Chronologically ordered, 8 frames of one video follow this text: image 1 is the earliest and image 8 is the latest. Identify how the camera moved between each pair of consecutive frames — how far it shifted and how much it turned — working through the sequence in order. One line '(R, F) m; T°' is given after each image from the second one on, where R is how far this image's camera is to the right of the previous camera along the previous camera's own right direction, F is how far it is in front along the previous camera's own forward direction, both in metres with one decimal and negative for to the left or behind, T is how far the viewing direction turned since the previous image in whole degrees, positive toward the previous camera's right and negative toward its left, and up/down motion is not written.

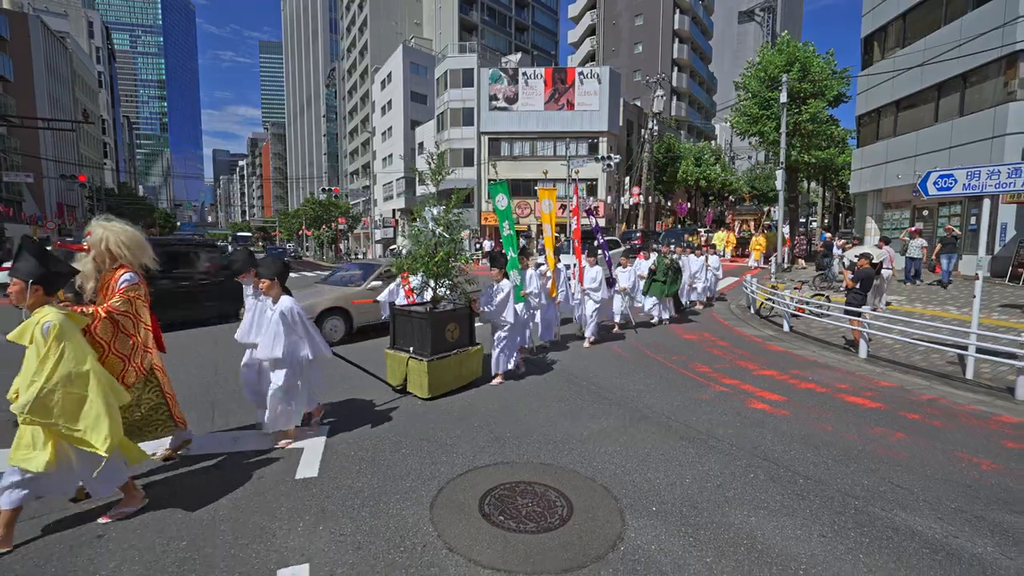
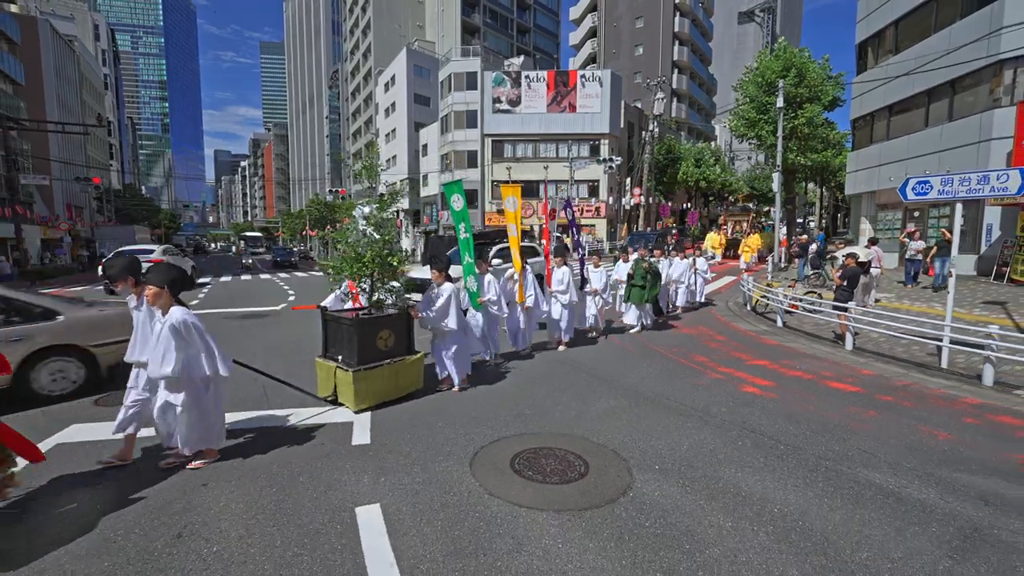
(-0.2, -0.6) m; 0°
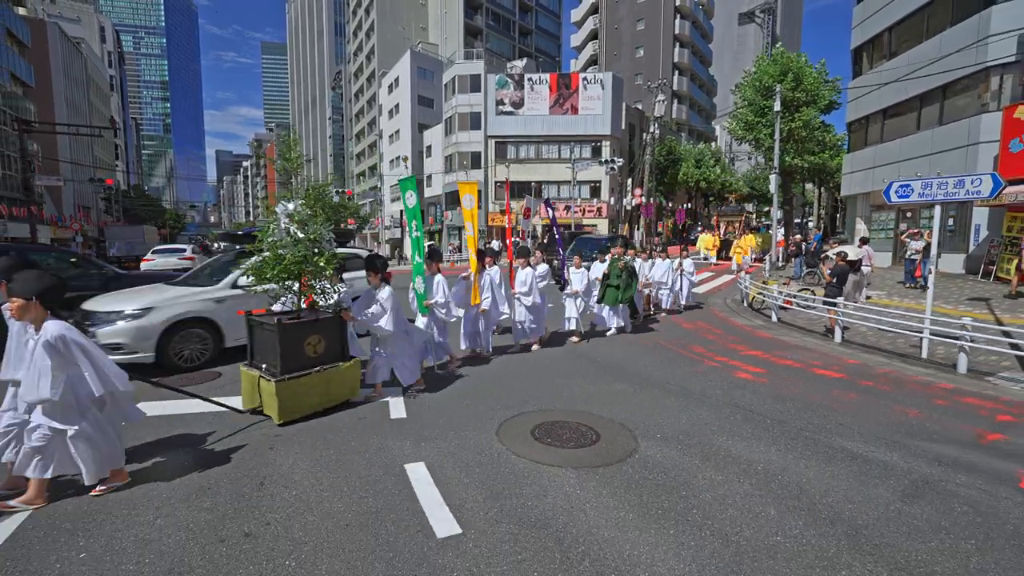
(-0.2, -0.6) m; 0°
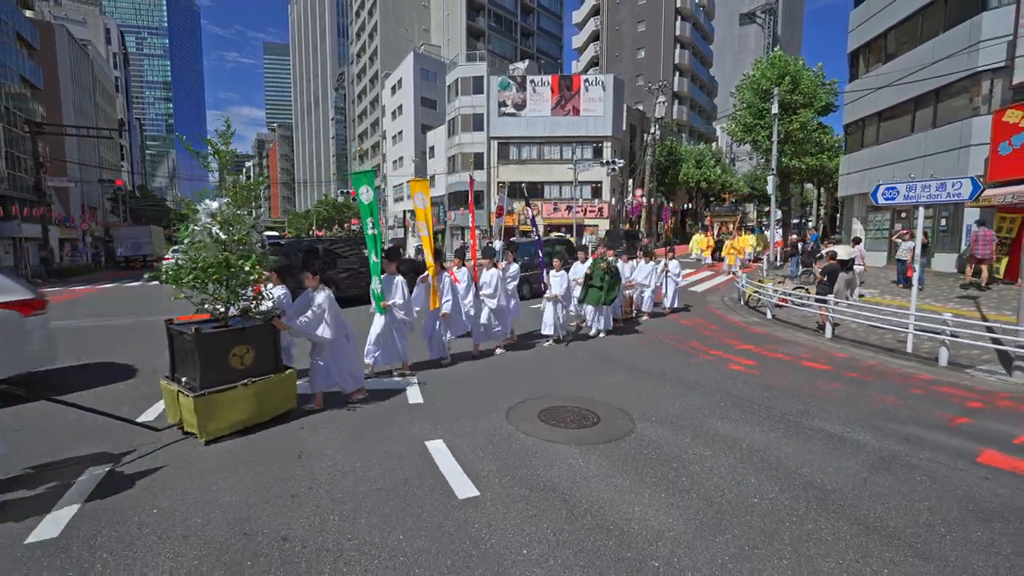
(-0.1, -0.4) m; 0°
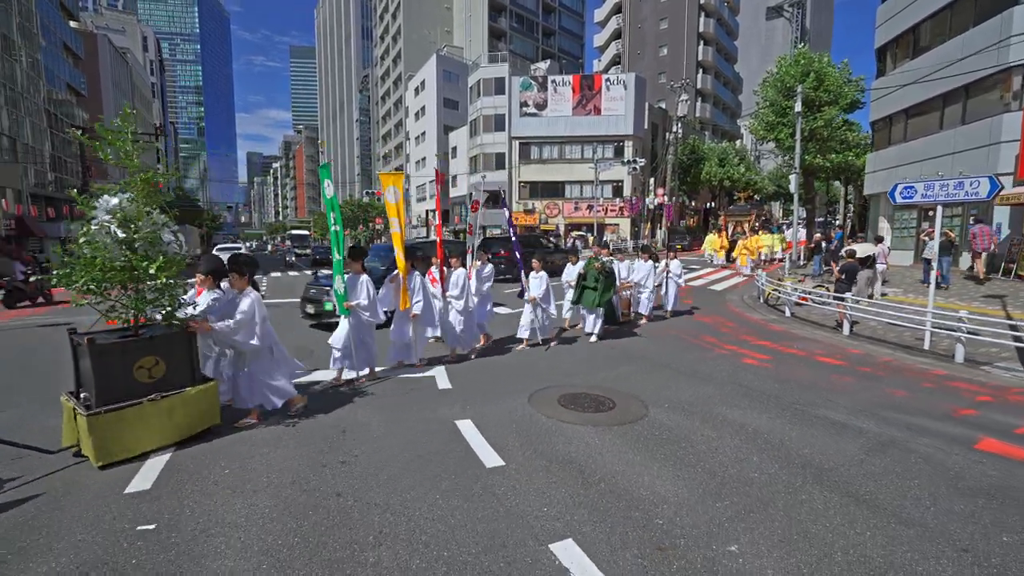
(0.0, -0.4) m; -2°
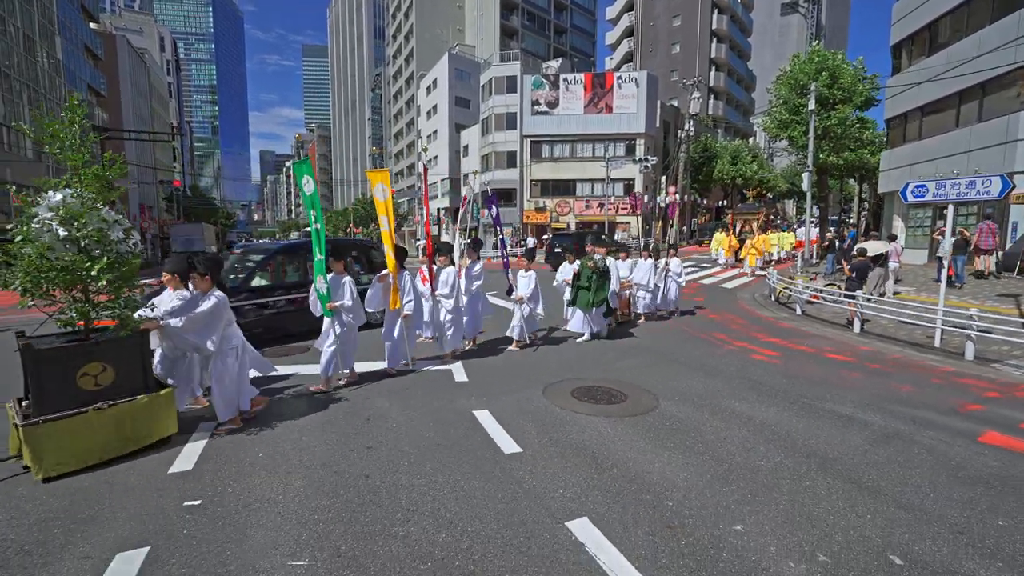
(-0.1, -0.2) m; -1°
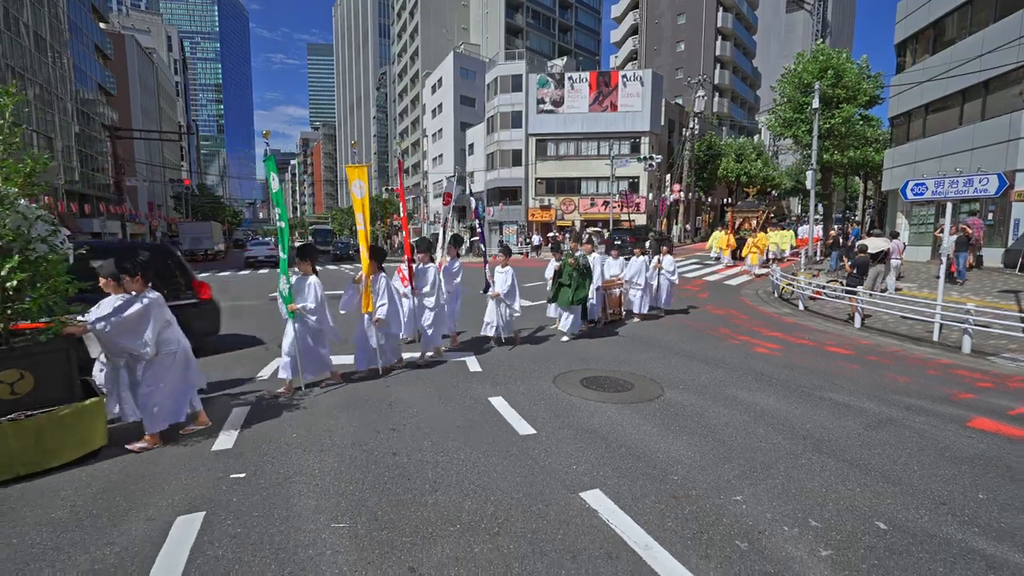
(-0.1, -0.3) m; 0°
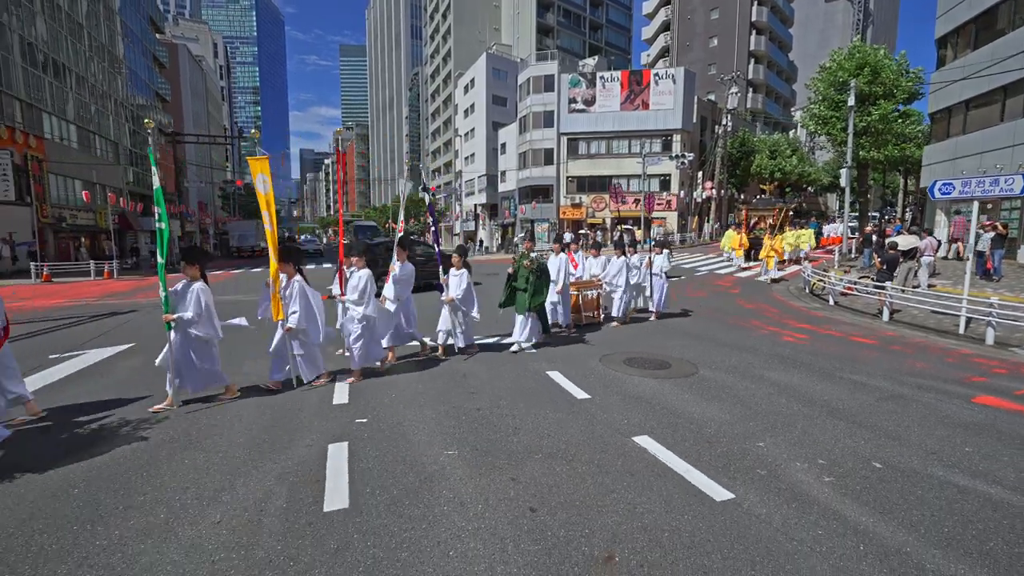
(-0.3, -0.9) m; -3°
